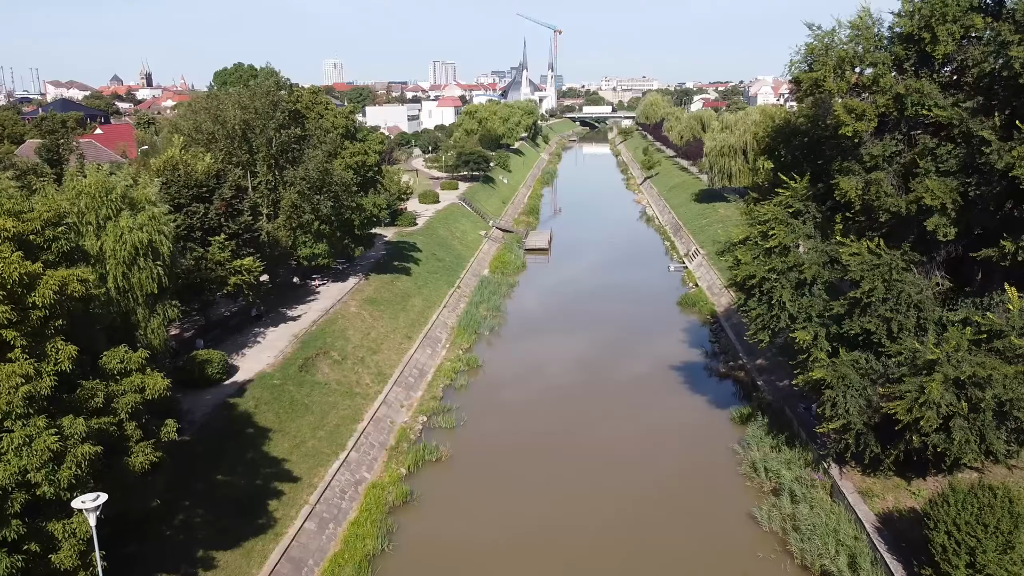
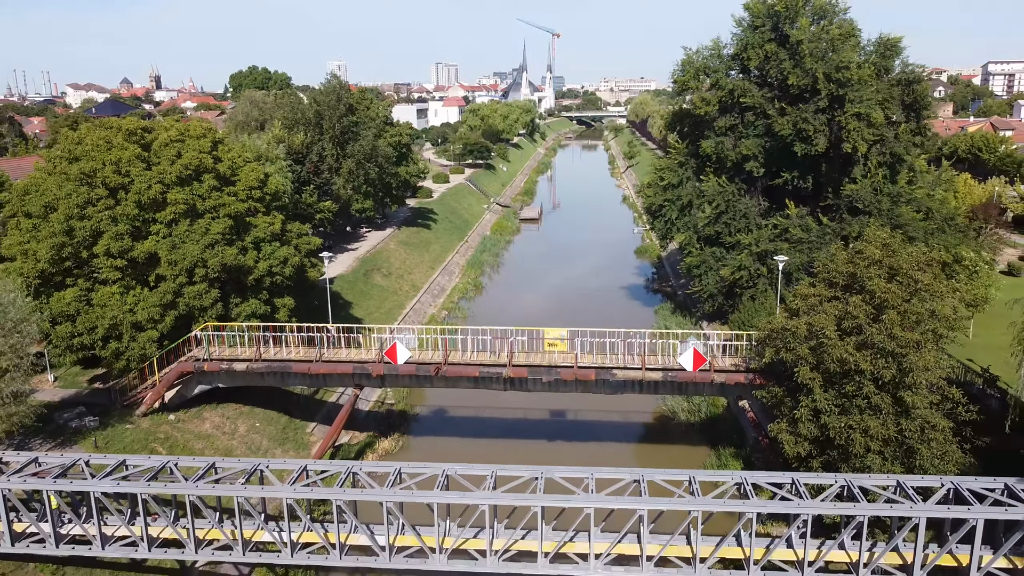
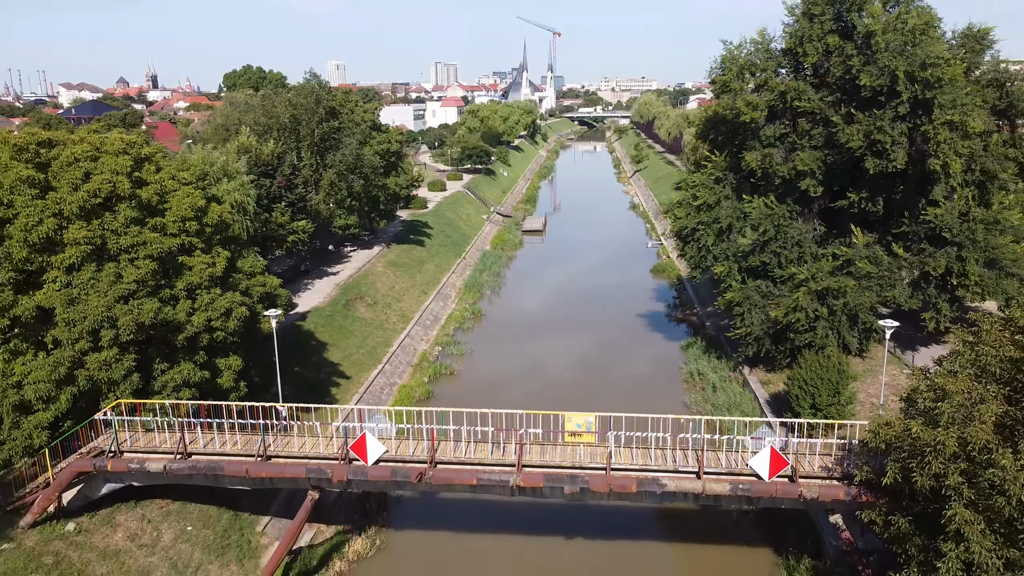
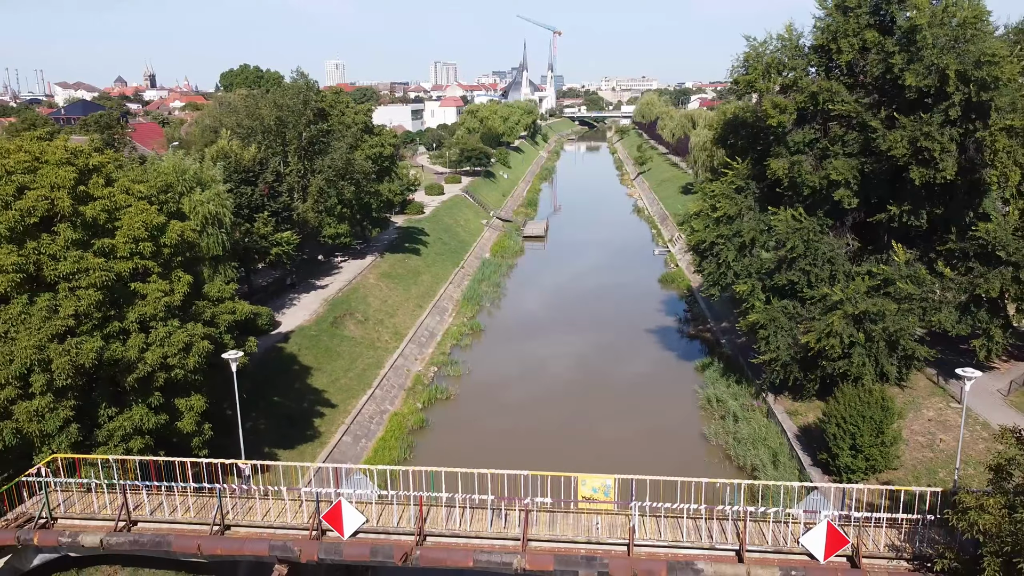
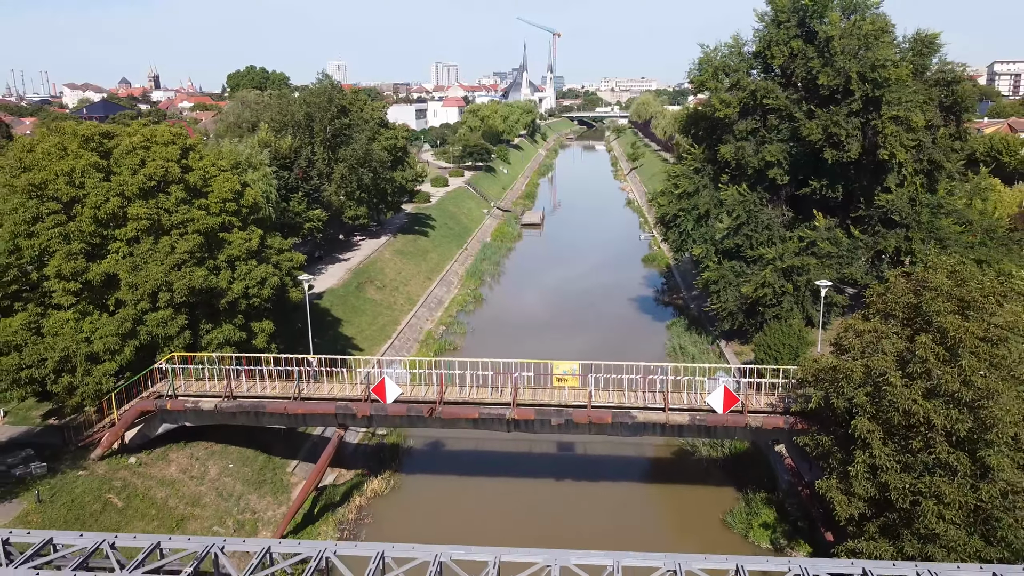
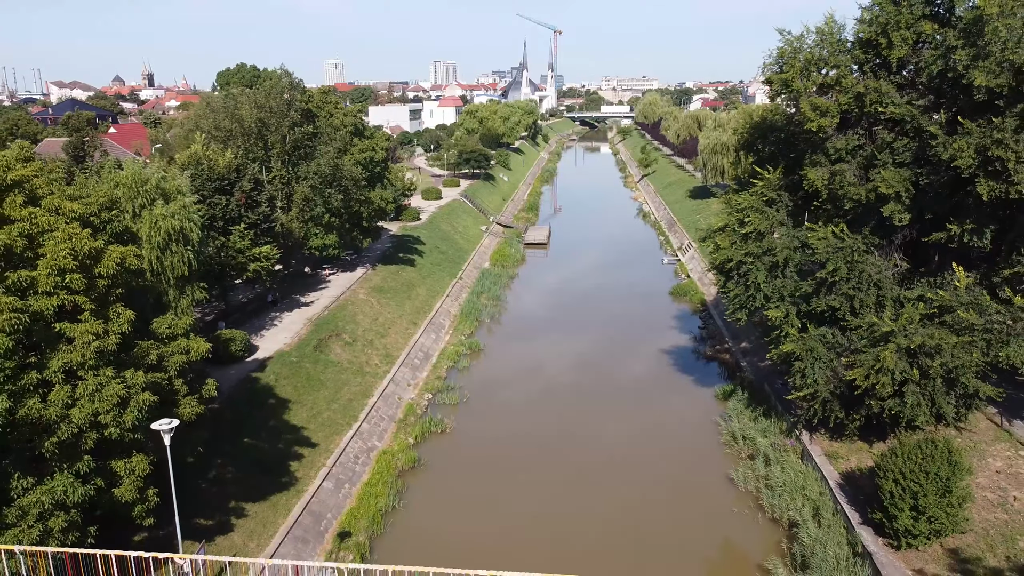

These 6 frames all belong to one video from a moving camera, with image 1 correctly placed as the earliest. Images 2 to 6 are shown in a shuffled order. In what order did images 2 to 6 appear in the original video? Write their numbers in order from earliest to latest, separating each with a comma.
6, 4, 3, 5, 2
